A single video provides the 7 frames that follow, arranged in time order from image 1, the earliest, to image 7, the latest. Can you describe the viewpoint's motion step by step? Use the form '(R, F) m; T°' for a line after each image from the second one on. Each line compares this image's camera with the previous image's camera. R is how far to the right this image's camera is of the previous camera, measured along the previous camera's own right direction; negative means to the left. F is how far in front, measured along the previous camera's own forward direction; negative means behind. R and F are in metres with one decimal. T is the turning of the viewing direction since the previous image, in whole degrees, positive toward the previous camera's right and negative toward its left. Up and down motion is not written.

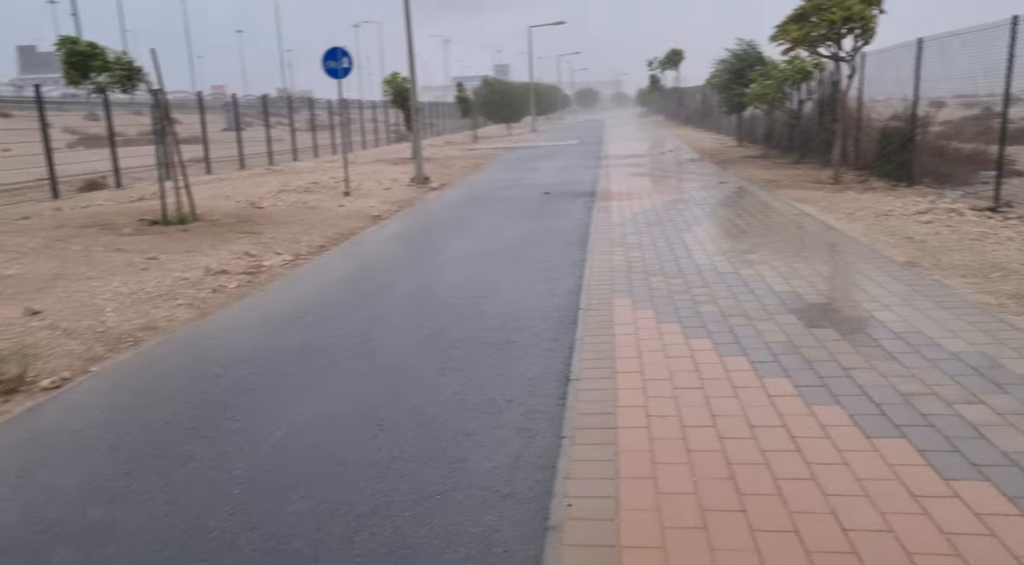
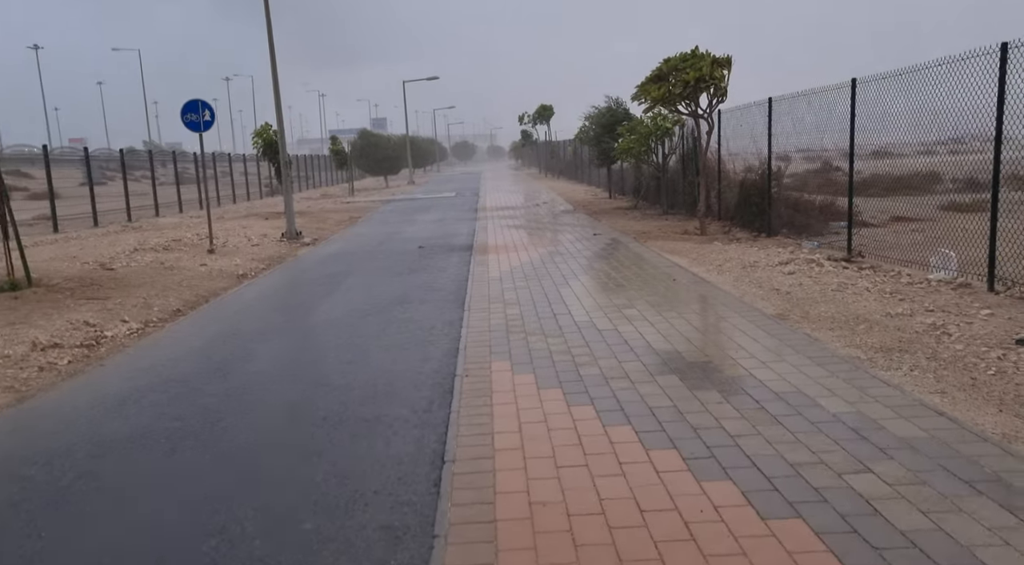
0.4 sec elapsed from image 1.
(+0.1, +0.4) m; +10°
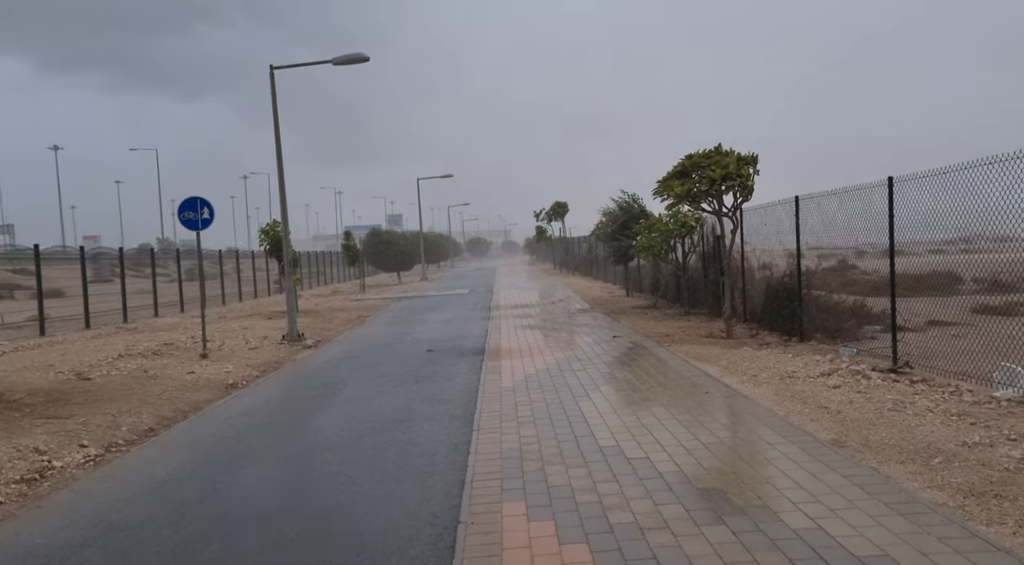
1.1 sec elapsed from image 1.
(0.0, +0.7) m; -1°
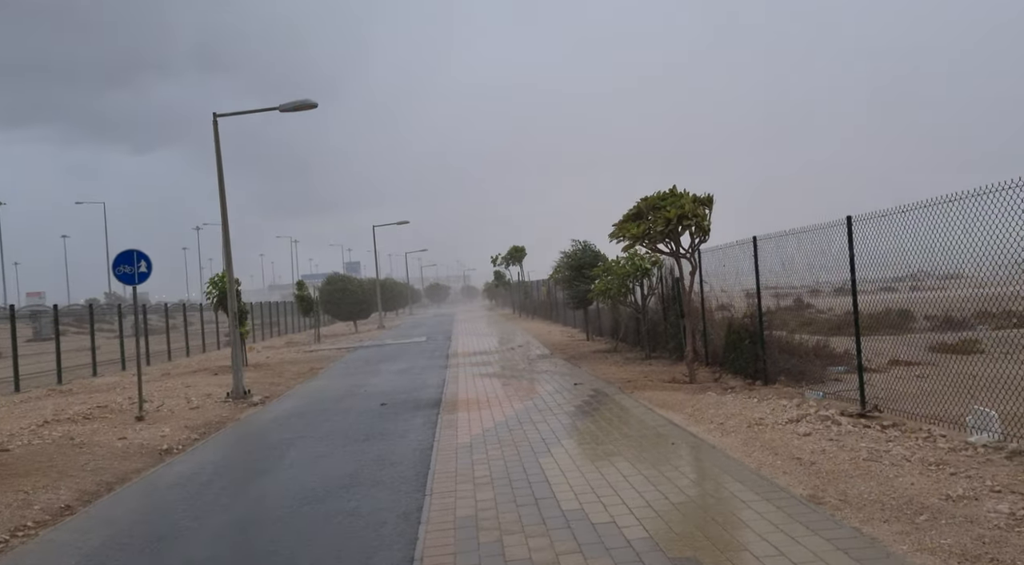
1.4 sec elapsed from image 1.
(+0.1, +0.4) m; +3°
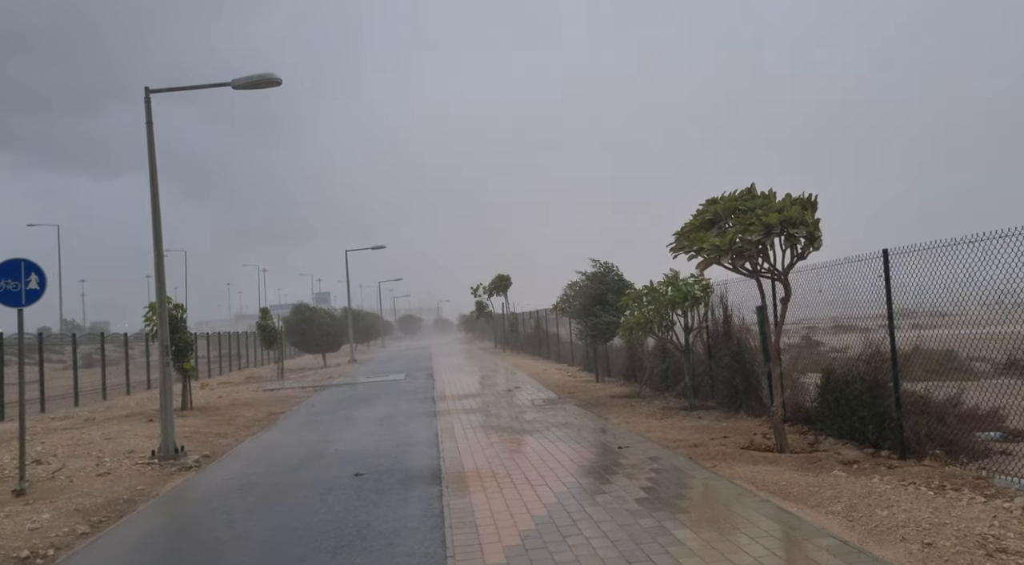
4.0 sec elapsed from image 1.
(-0.7, +3.0) m; +2°
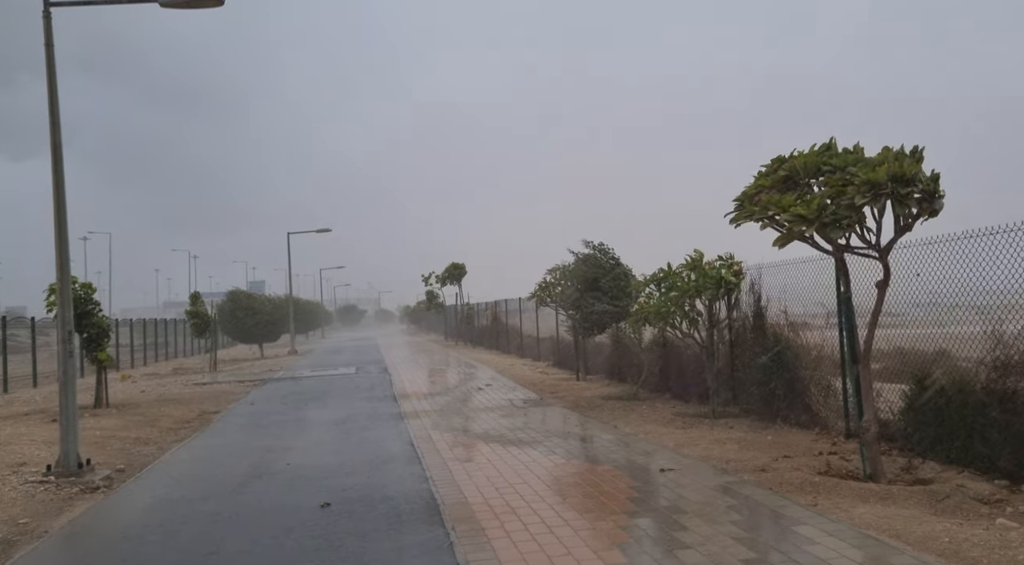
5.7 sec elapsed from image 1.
(-0.8, +2.1) m; +5°
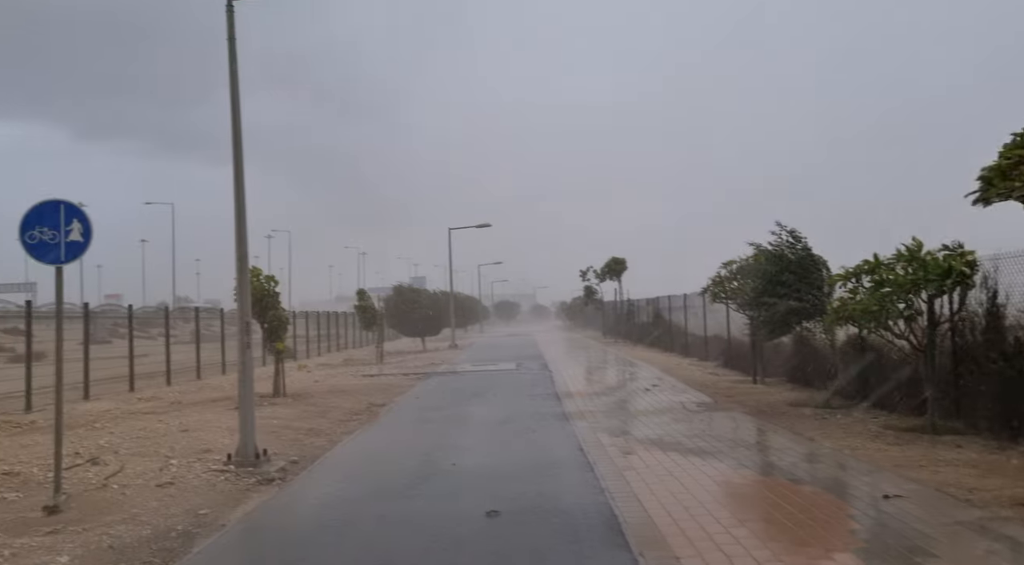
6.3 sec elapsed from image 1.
(-0.3, +0.7) m; -12°
